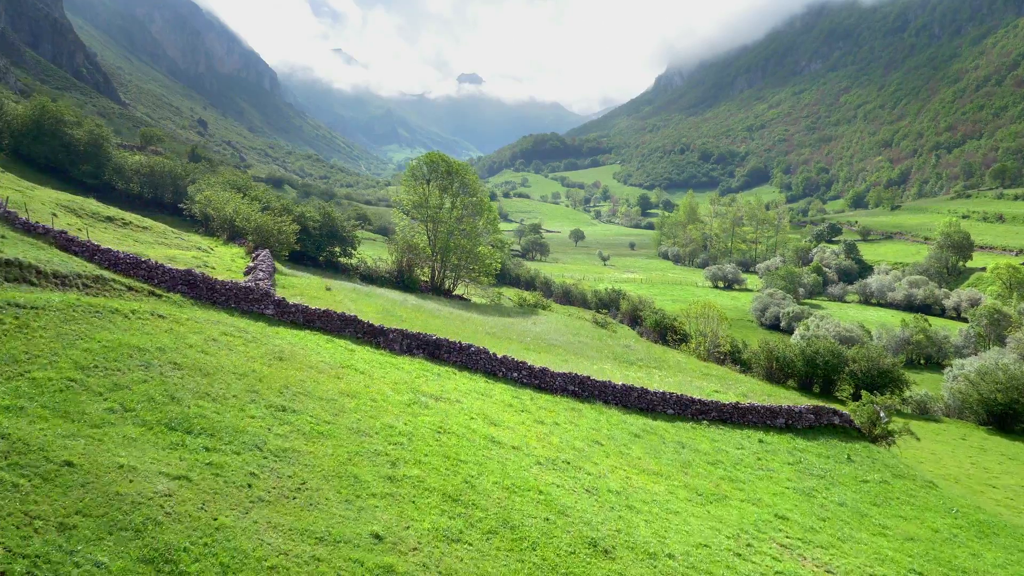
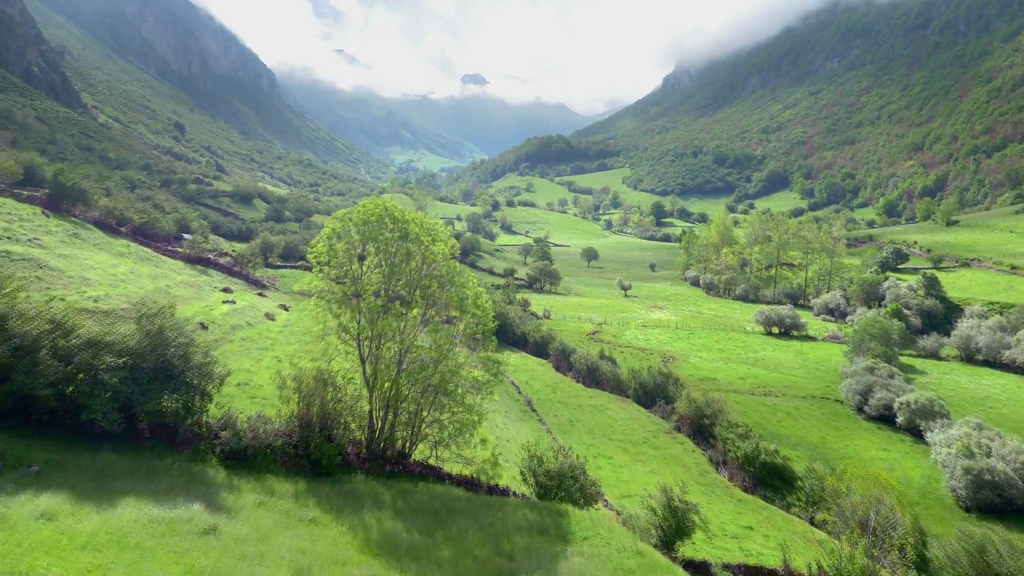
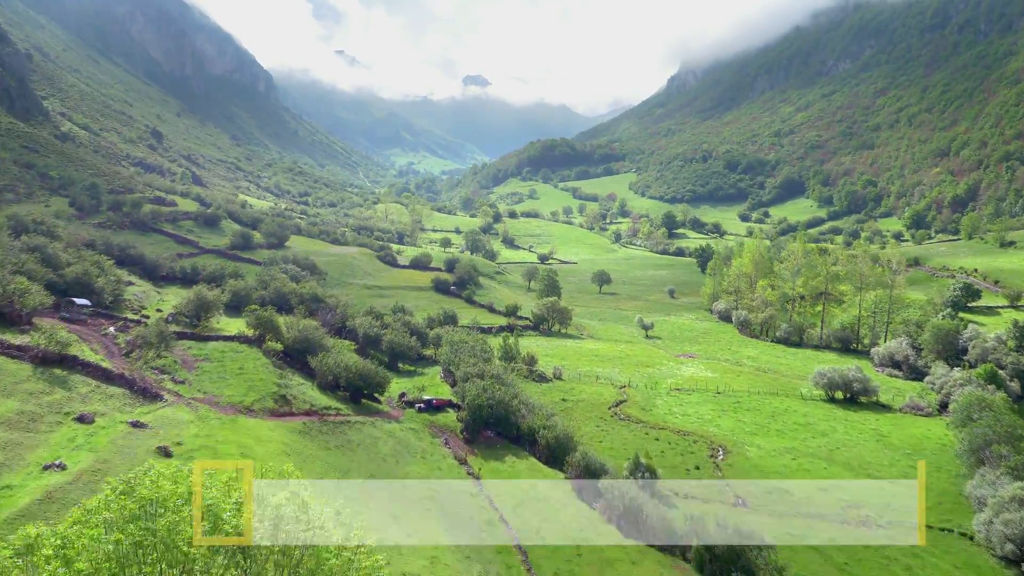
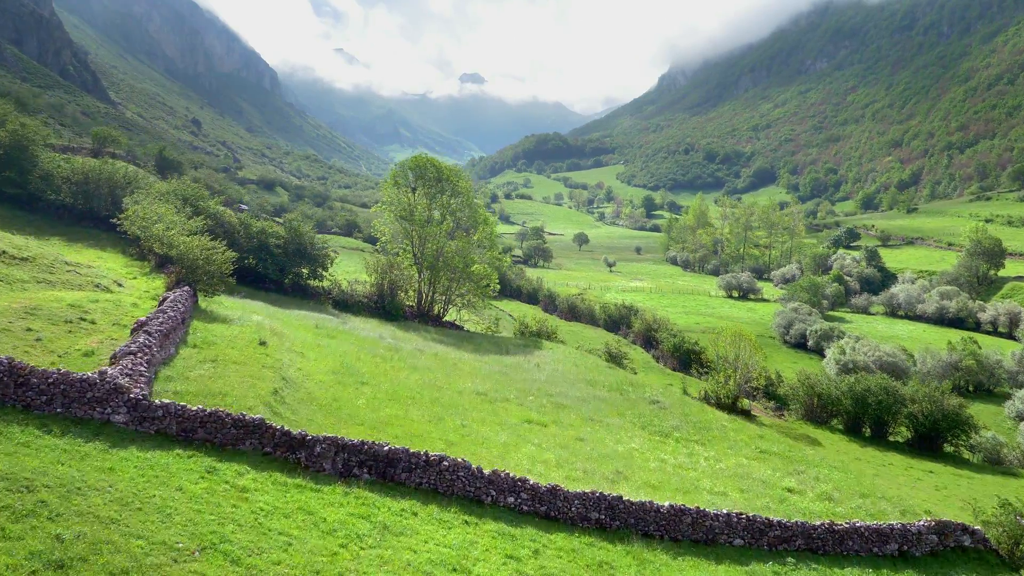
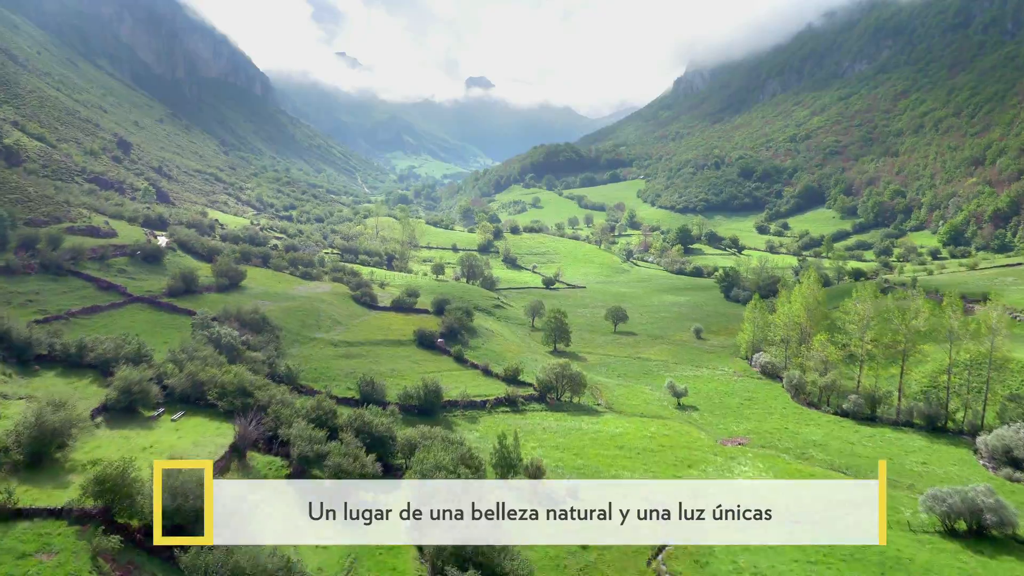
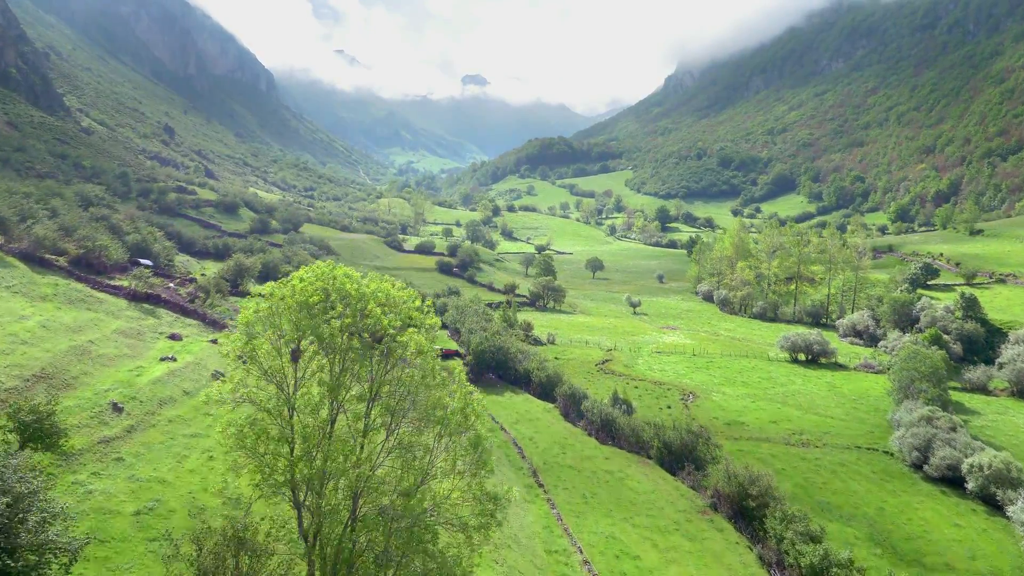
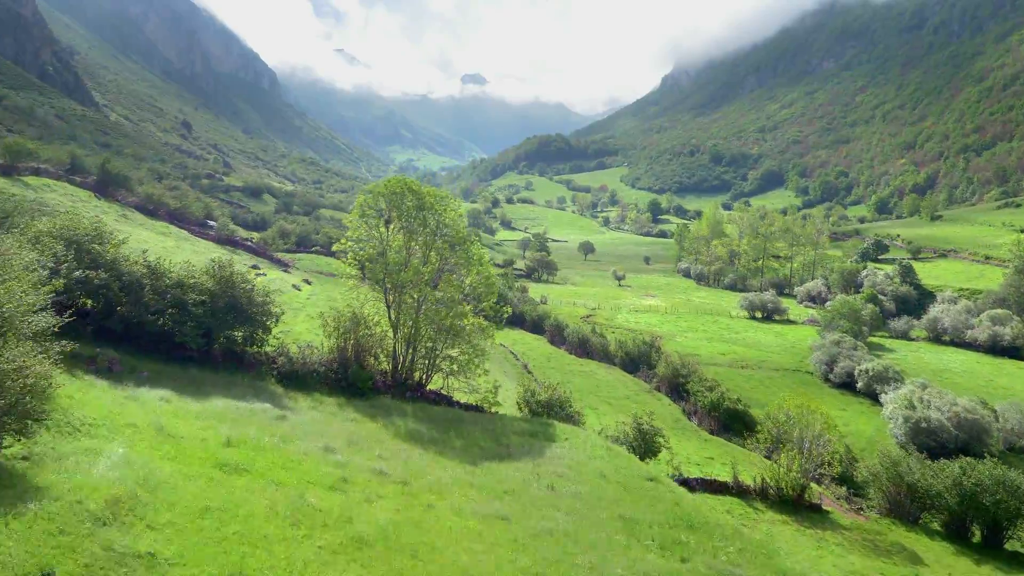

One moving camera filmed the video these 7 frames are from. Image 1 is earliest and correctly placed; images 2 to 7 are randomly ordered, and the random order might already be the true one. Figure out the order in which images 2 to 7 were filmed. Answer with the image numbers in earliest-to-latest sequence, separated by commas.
4, 7, 2, 6, 3, 5
